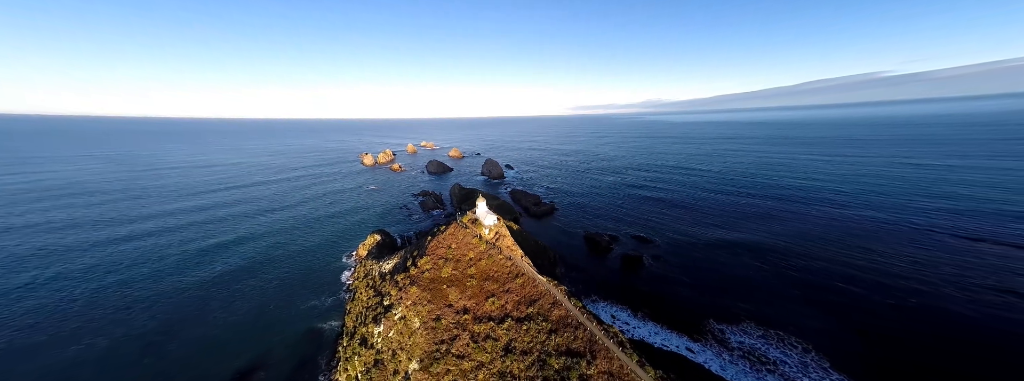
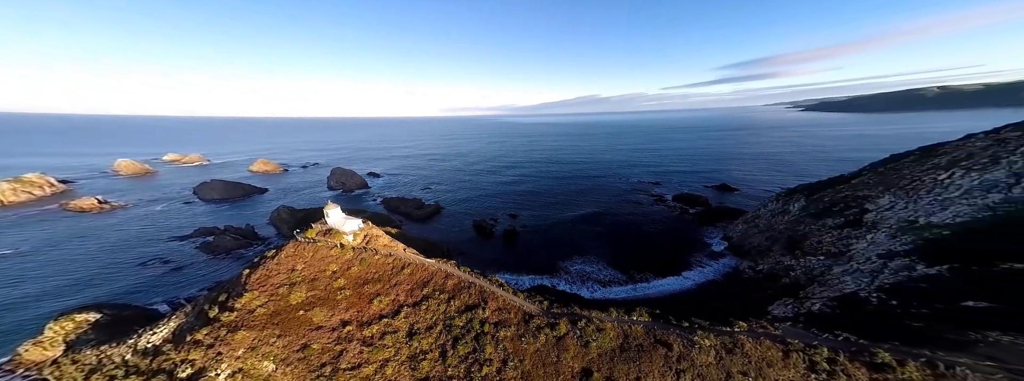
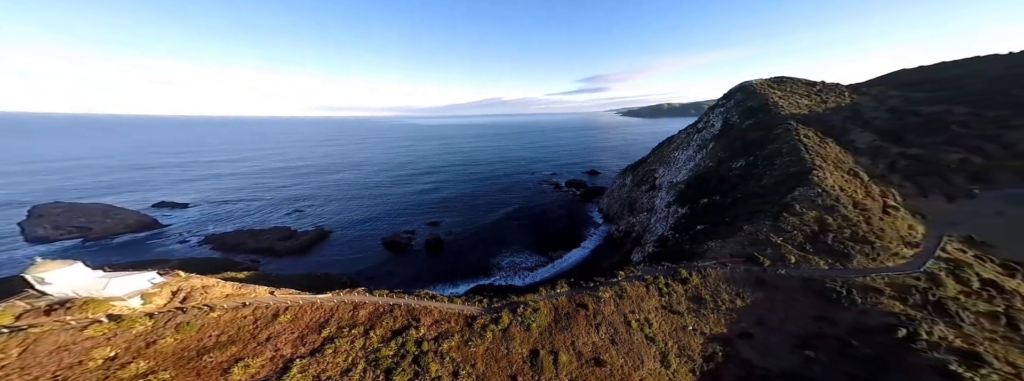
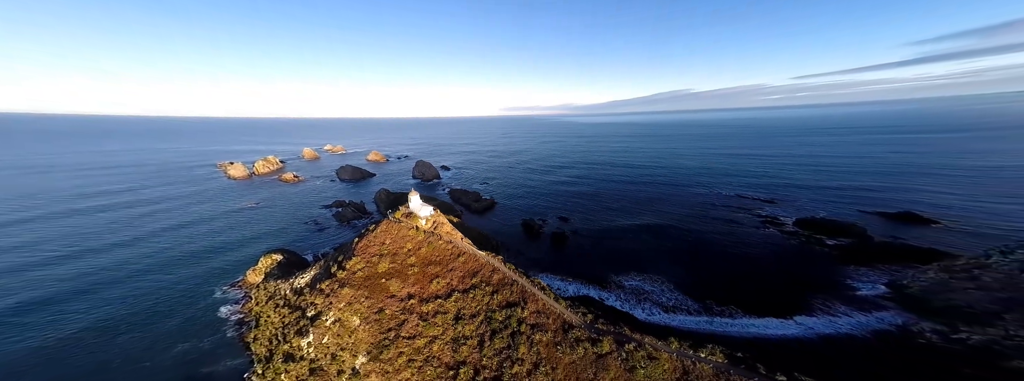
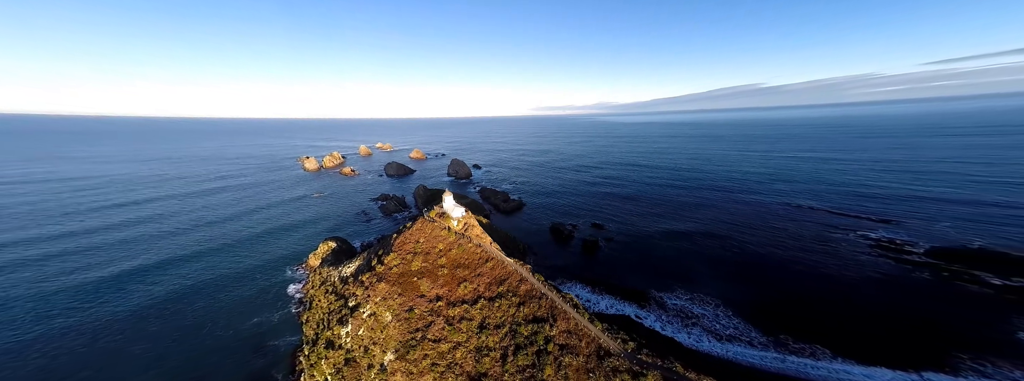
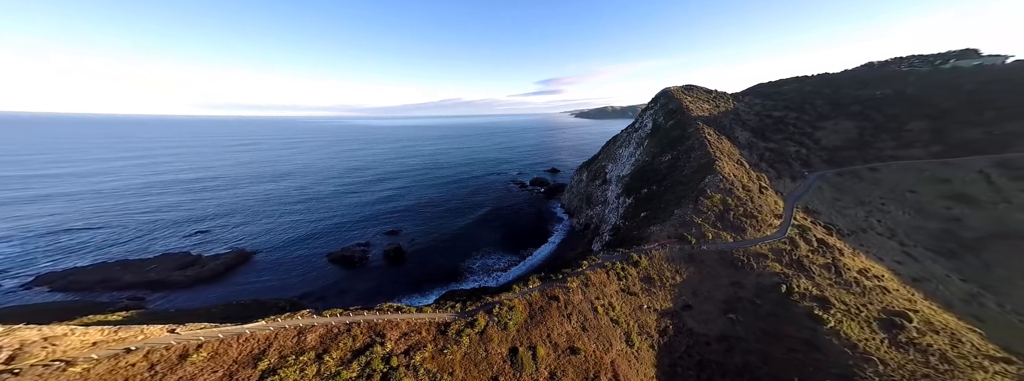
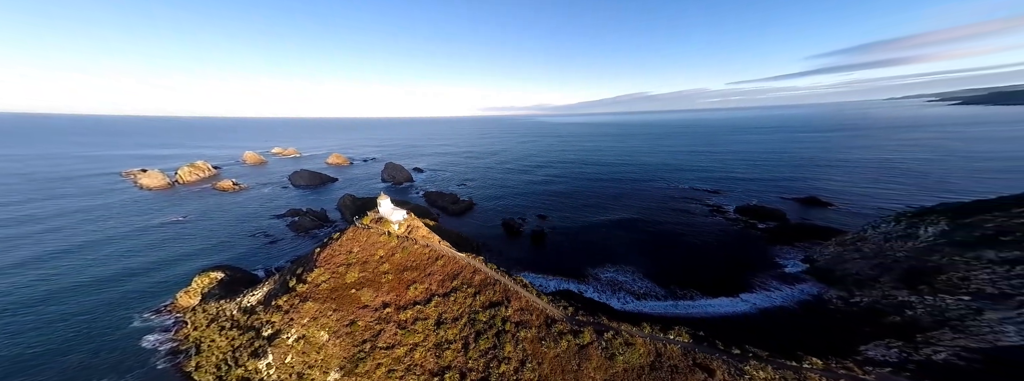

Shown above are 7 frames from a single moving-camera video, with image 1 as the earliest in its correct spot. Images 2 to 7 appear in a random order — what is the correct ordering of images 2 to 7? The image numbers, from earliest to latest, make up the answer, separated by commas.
5, 4, 7, 2, 3, 6
